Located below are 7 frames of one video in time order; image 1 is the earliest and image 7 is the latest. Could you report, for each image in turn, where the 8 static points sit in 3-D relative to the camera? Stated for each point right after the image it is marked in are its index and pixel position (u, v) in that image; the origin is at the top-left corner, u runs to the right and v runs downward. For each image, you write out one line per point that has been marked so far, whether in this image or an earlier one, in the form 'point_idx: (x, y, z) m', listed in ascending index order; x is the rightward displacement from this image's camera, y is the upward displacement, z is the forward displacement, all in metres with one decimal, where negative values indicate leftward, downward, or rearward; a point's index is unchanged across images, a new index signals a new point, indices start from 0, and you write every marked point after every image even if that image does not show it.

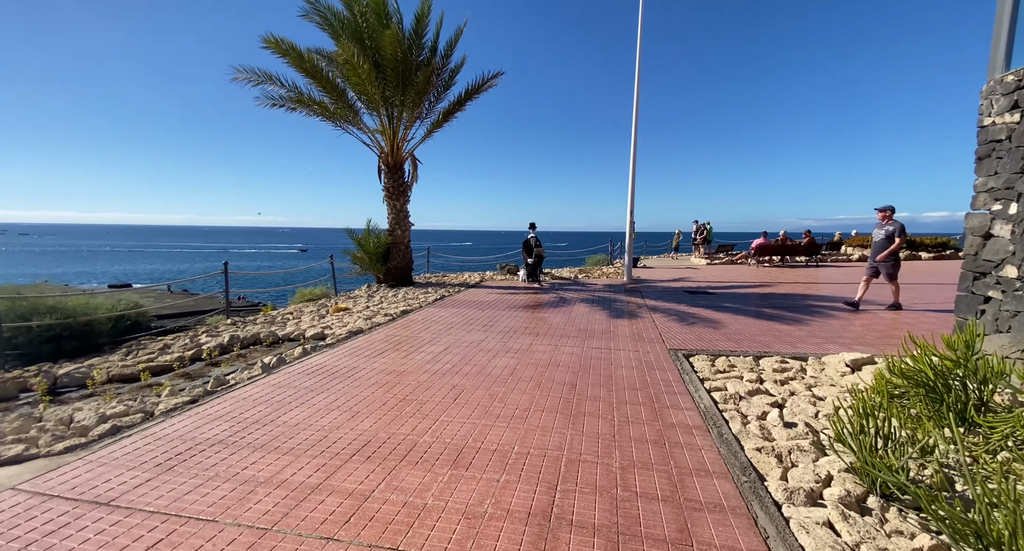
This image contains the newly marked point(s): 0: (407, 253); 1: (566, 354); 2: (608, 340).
0: (-3.1, +0.6, +12.4) m
1: (+0.7, -1.1, +5.7) m
2: (+1.4, -1.0, +6.4) m
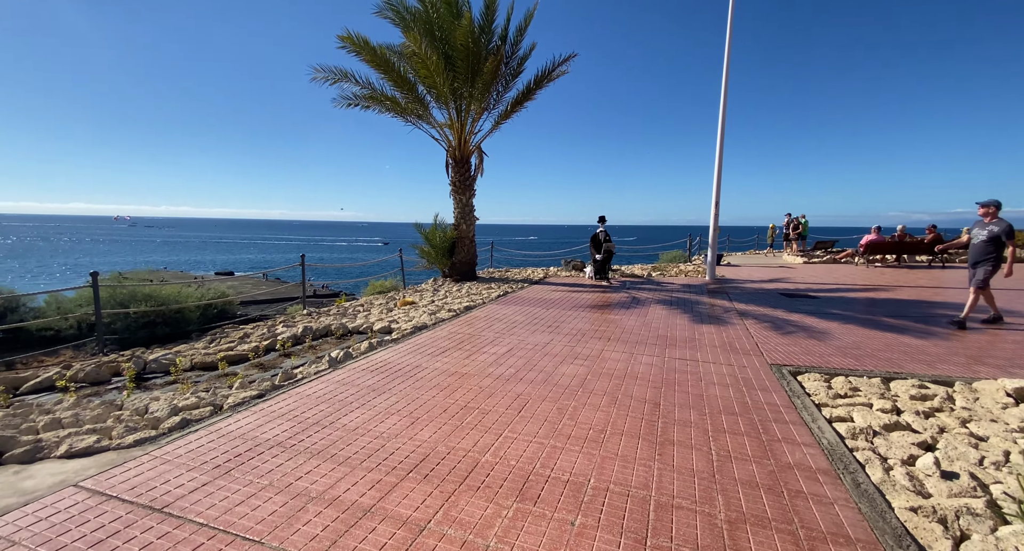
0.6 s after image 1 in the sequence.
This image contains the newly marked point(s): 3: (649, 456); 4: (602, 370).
0: (-1.2, +0.8, +12.3) m
1: (+1.5, -1.0, +5.1) m
2: (+2.3, -1.0, +5.7) m
3: (+1.0, -1.3, +3.1) m
4: (+1.0, -1.1, +4.9) m
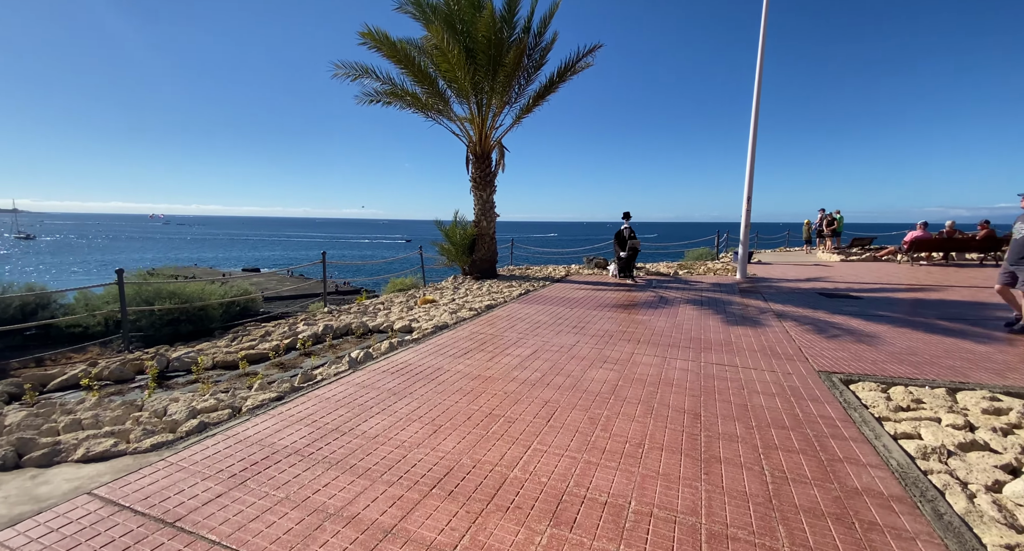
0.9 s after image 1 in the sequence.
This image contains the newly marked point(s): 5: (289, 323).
0: (-0.6, +0.8, +12.1) m
1: (+1.8, -1.0, +4.8) m
2: (+2.7, -1.0, +5.3) m
3: (+1.2, -1.3, +2.8) m
4: (+1.3, -1.1, +4.6) m
5: (-3.6, -0.8, +7.1) m
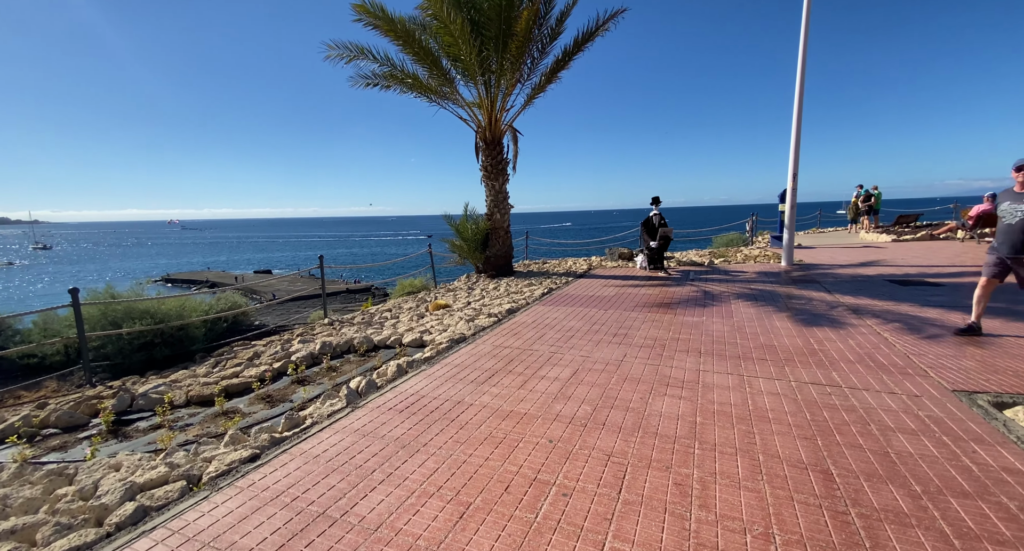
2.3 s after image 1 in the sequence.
0: (-0.1, +0.9, +11.0) m
1: (+2.2, -1.0, +3.7) m
2: (+3.0, -0.9, +4.2) m
3: (+1.5, -1.3, +1.7) m
4: (+1.6, -1.1, +3.6) m
5: (-3.2, -0.9, +6.2) m
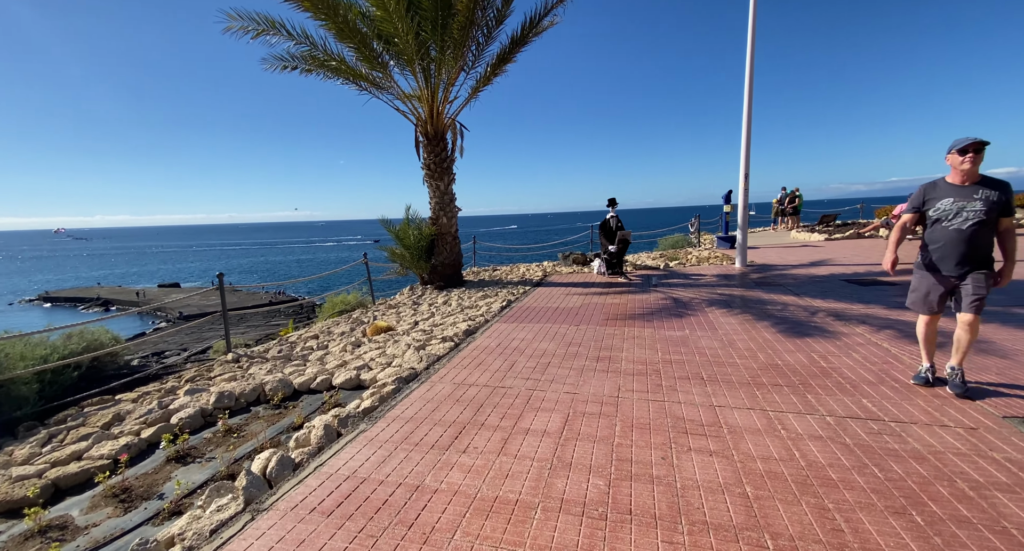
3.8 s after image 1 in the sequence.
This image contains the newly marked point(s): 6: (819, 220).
0: (-1.3, +0.7, +9.9) m
1: (+2.0, -1.1, +3.0) m
2: (+2.8, -1.0, +3.6) m
3: (+1.6, -1.4, +0.9) m
4: (+1.5, -1.2, +2.7) m
5: (-3.7, -1.2, +4.6) m
6: (+13.0, +2.3, +18.6) m
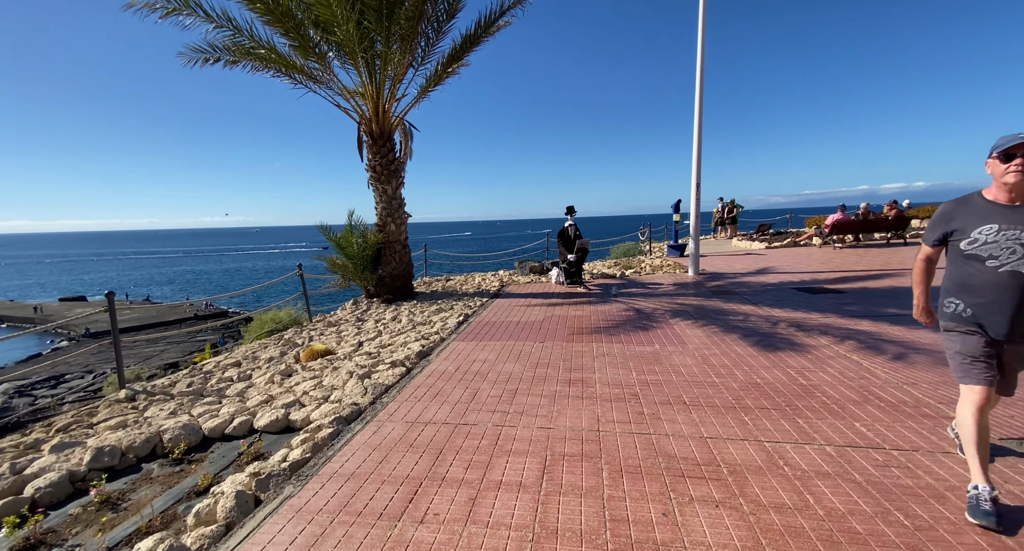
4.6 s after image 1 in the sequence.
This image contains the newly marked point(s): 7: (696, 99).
0: (-2.3, +0.4, +9.1) m
1: (+1.9, -1.2, +2.6) m
2: (+2.5, -1.1, +3.3) m
3: (+1.7, -1.5, +0.5) m
4: (+1.4, -1.3, +2.3) m
5: (-4.0, -1.4, +3.6) m
6: (+10.9, +2.1, +19.5) m
7: (+4.2, +4.1, +10.1) m
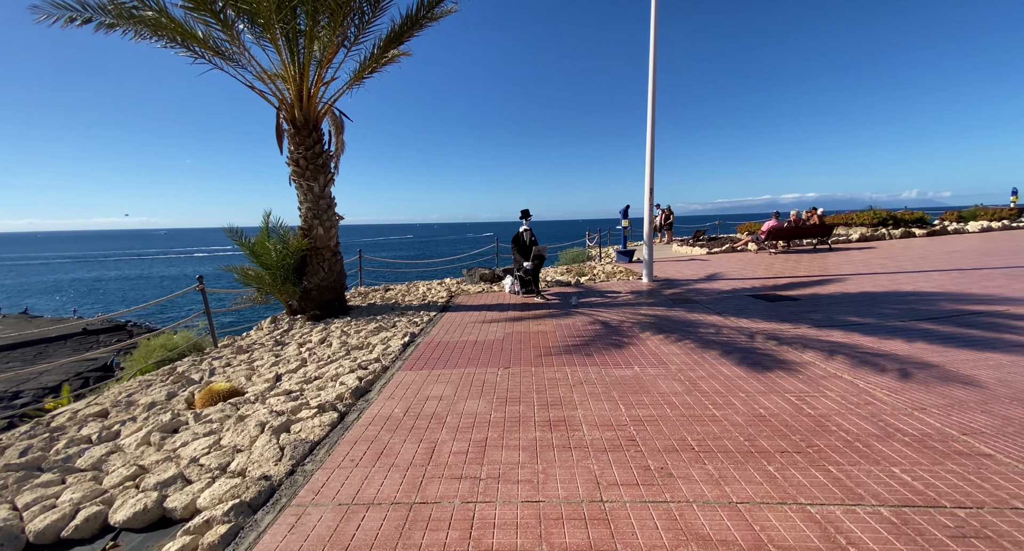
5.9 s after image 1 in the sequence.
0: (-3.2, +0.2, +7.9) m
1: (+1.8, -1.3, +2.0) m
2: (+2.4, -1.2, +2.8) m
3: (+2.0, -1.6, -0.1) m
4: (+1.4, -1.4, +1.6) m
5: (-4.1, -1.5, +2.2) m
6: (+8.4, +1.9, +20.0) m
7: (+3.1, +3.9, +9.8) m
